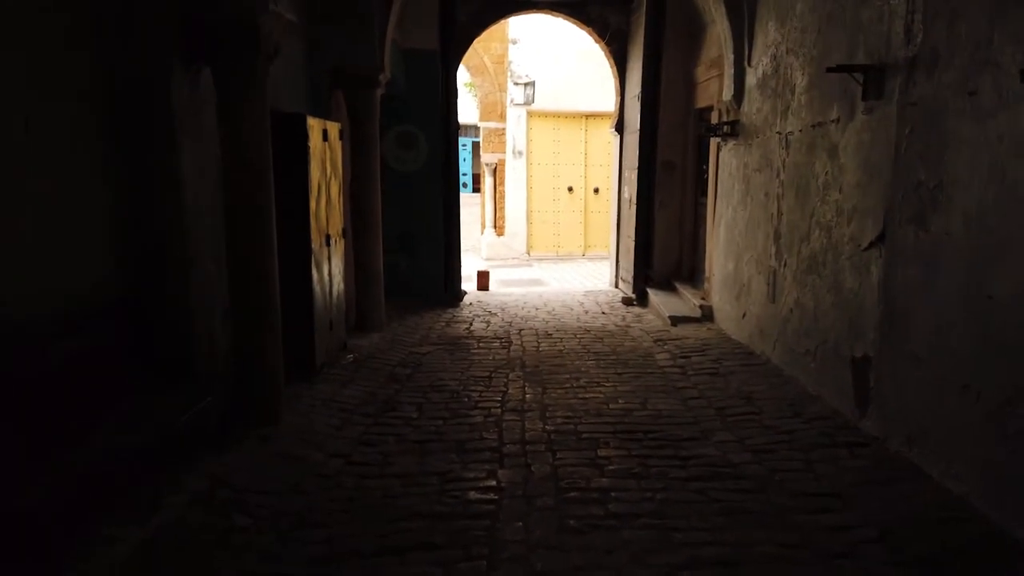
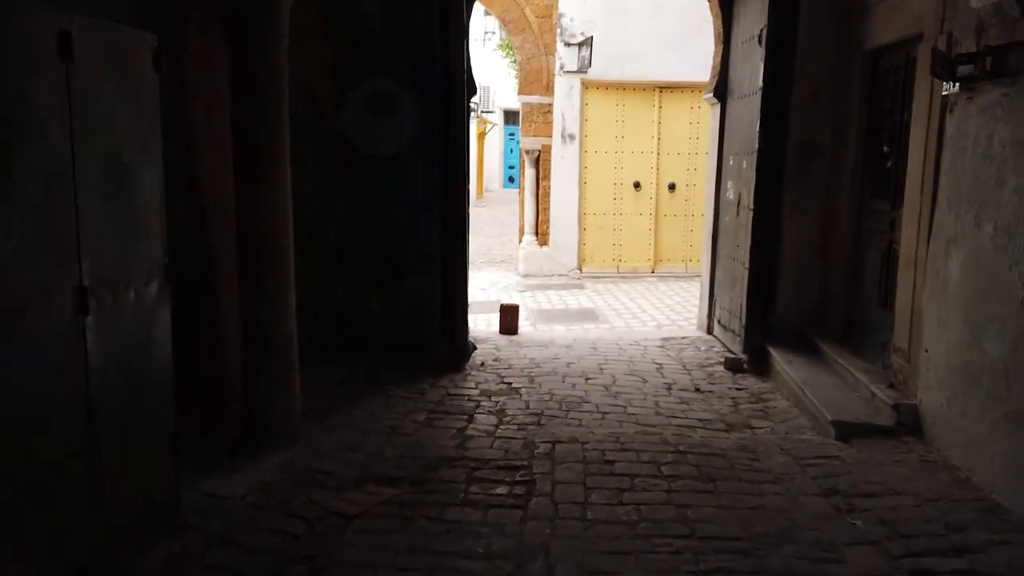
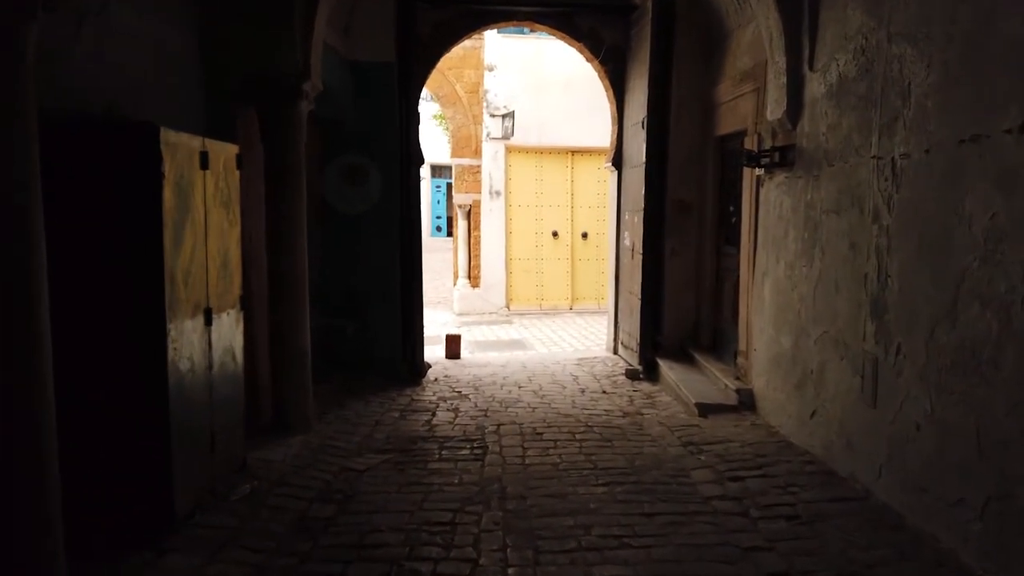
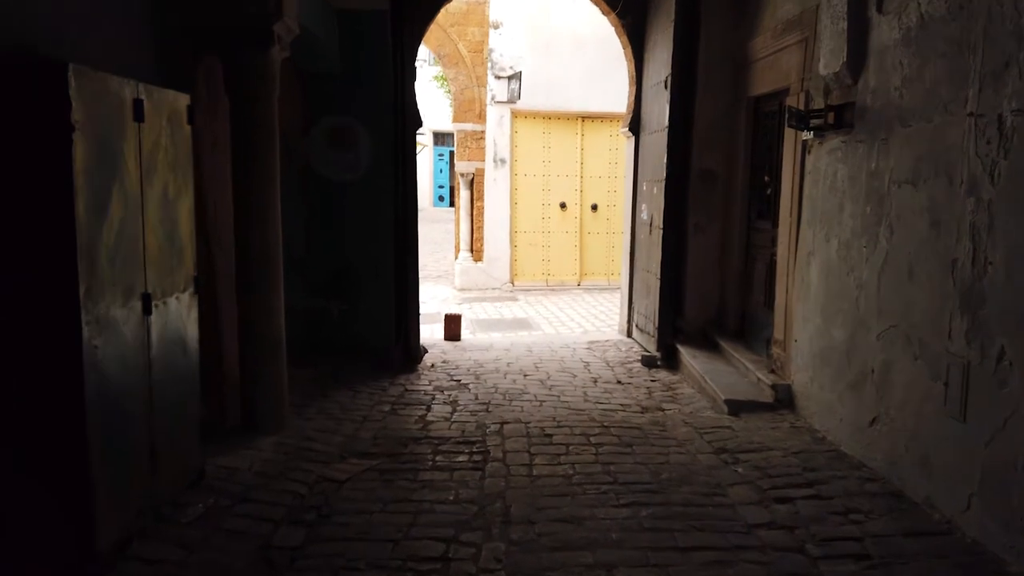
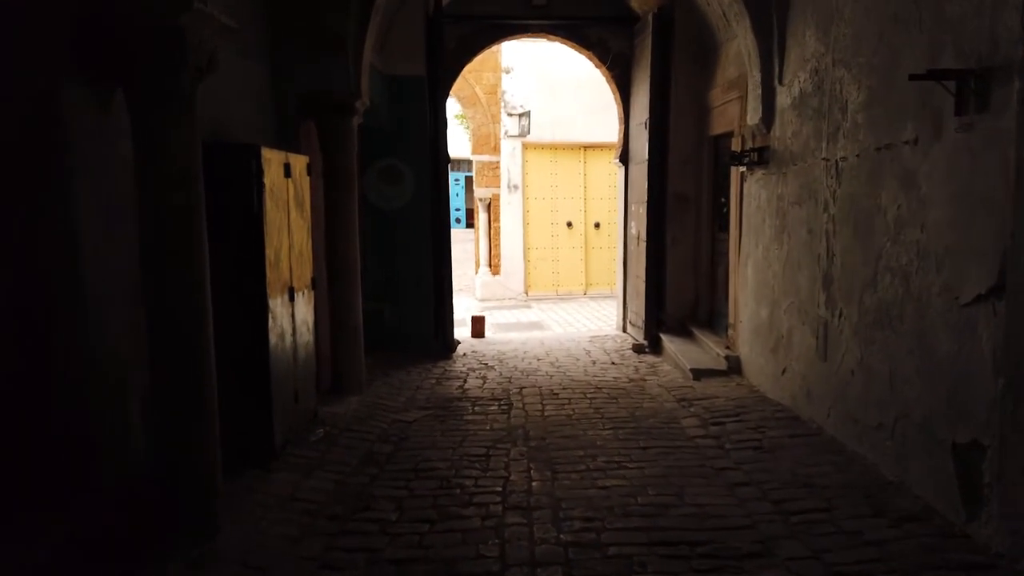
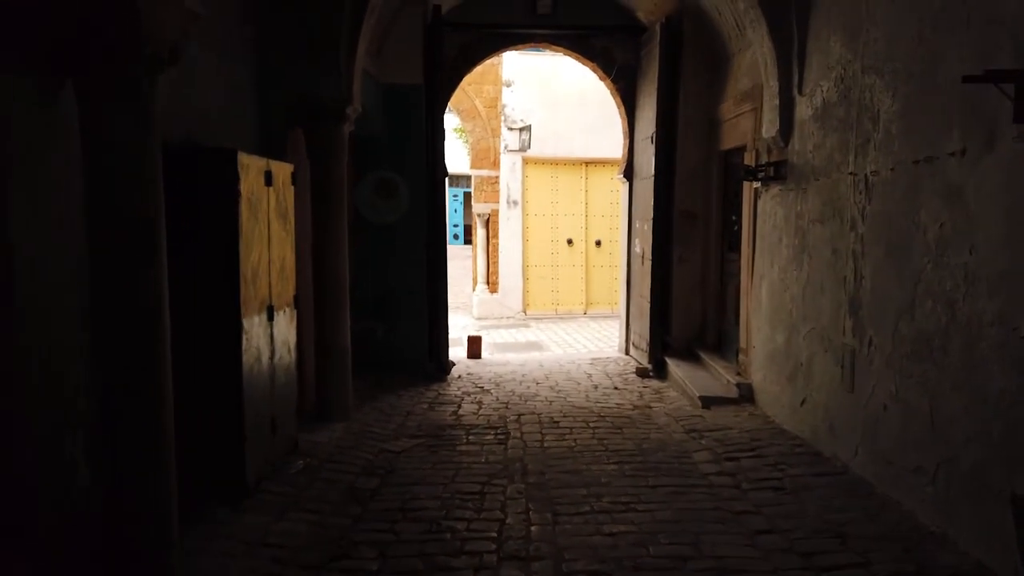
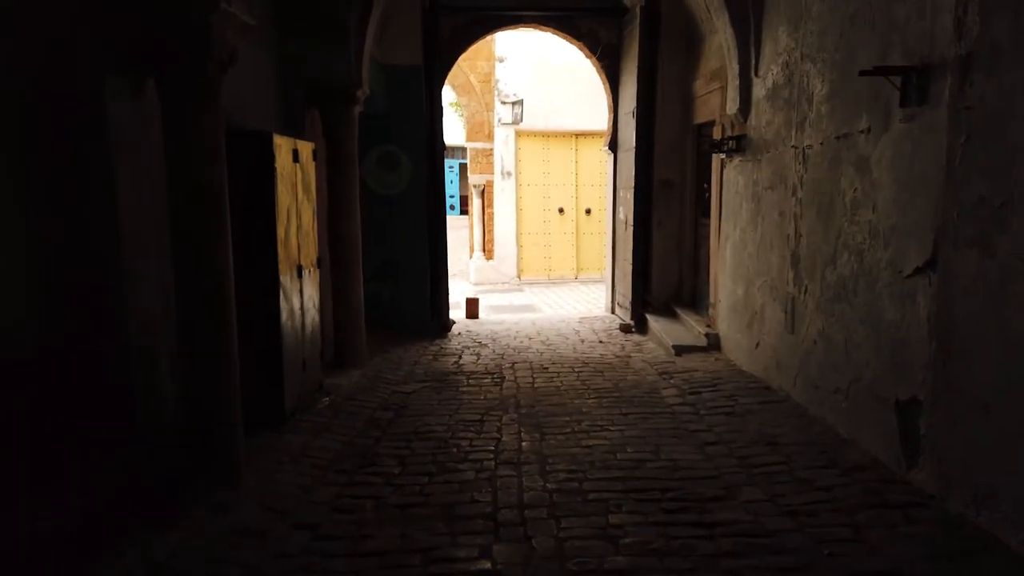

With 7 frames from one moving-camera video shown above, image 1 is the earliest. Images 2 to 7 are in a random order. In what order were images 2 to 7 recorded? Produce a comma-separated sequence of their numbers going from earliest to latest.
7, 5, 6, 3, 4, 2
